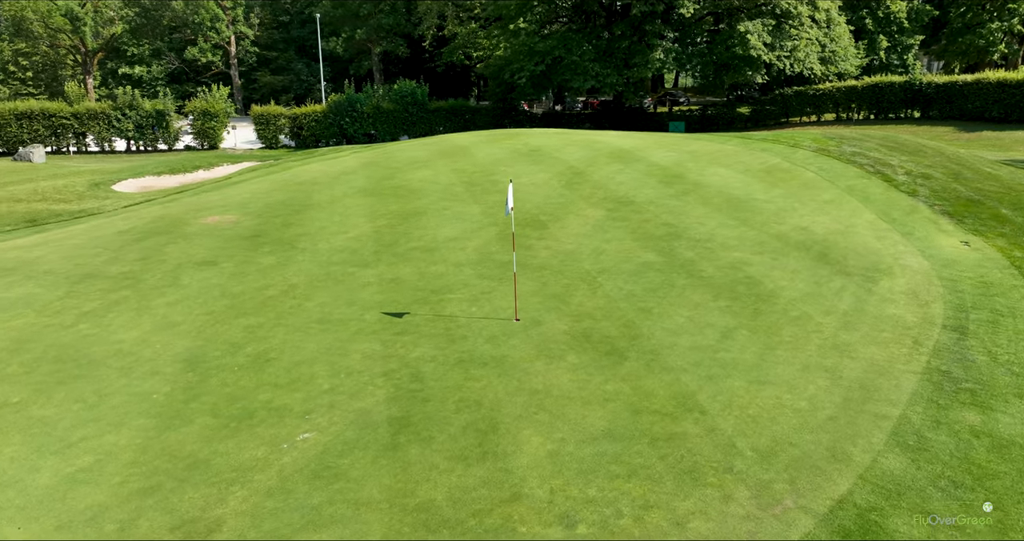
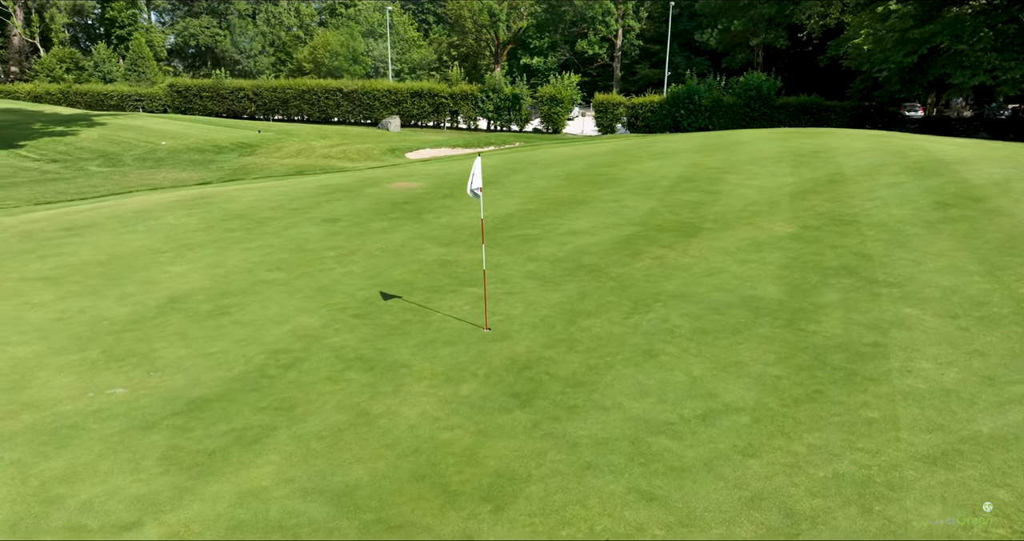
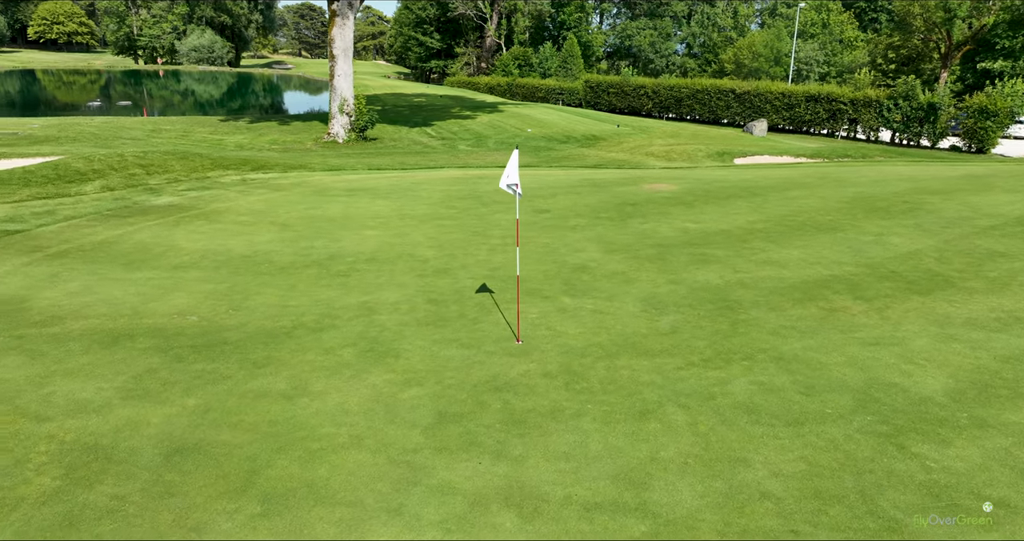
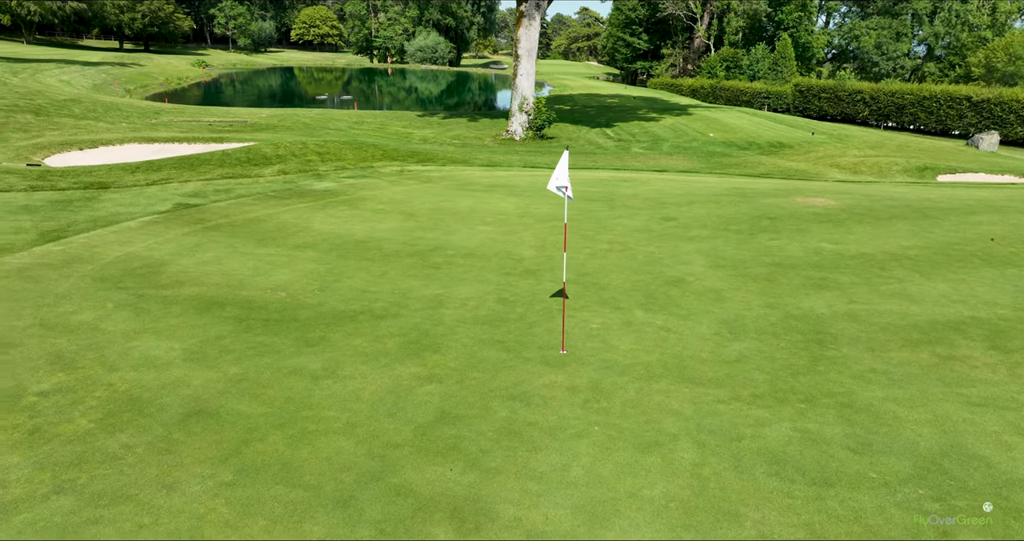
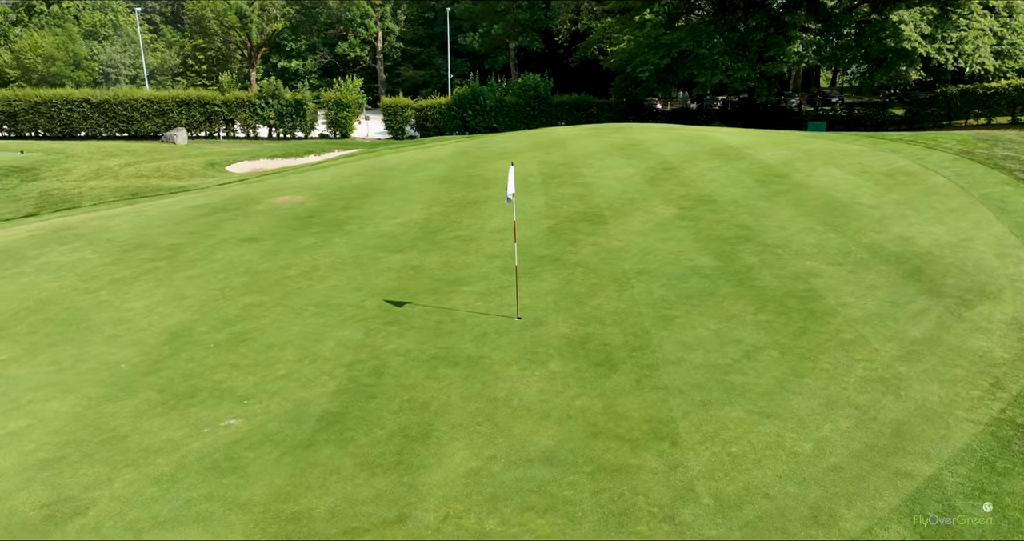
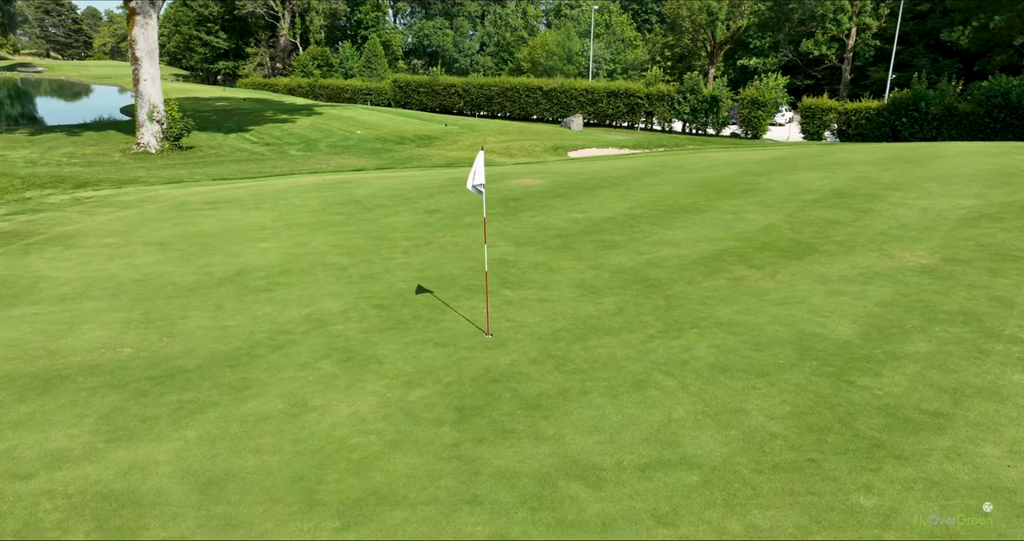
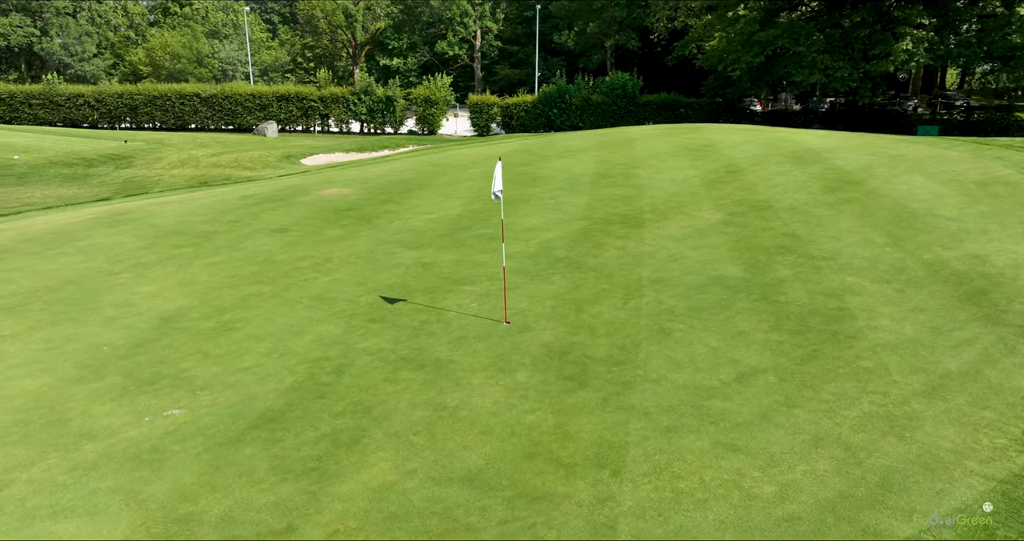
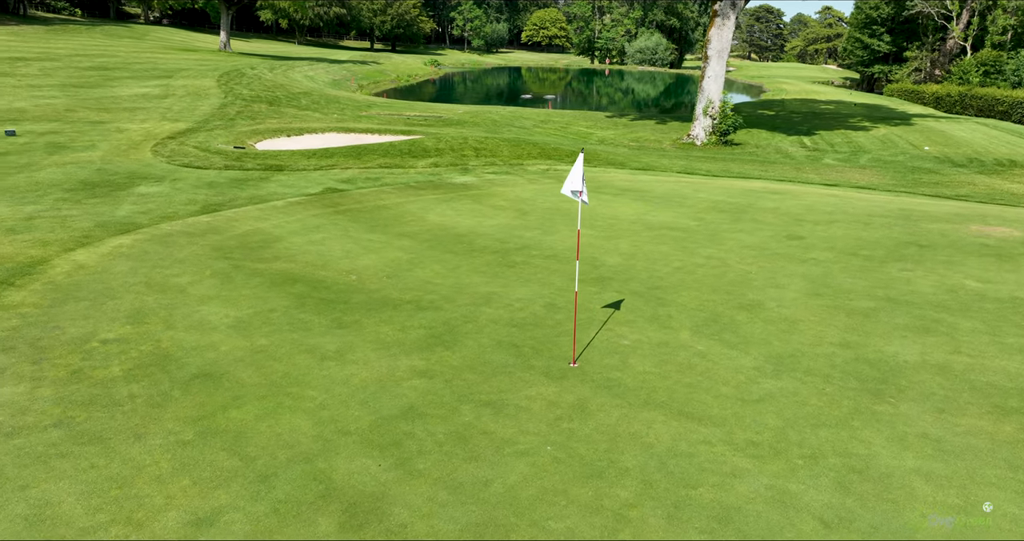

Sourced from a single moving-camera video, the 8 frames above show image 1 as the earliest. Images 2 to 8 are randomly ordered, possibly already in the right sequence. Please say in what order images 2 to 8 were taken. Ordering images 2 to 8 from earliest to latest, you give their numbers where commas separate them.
5, 7, 2, 6, 3, 4, 8
